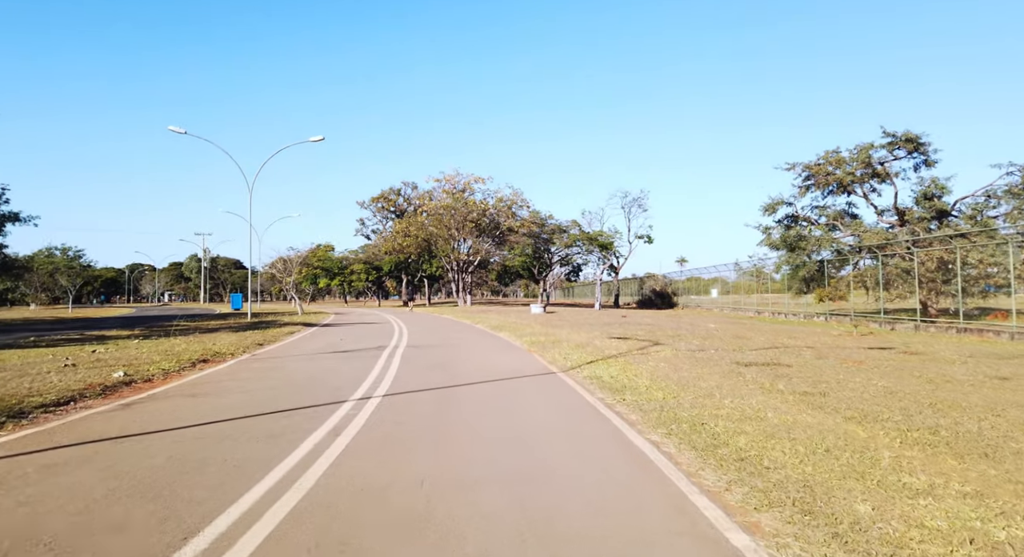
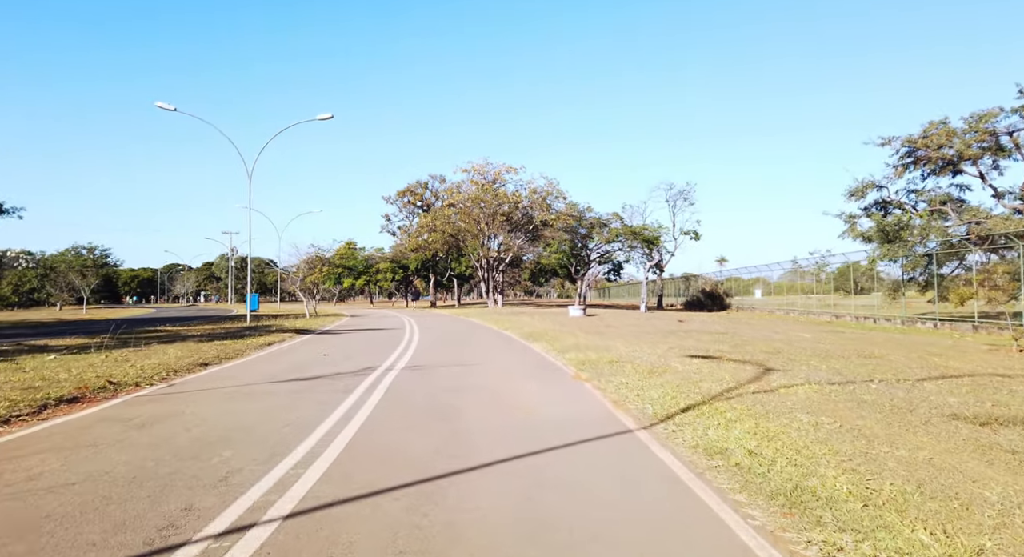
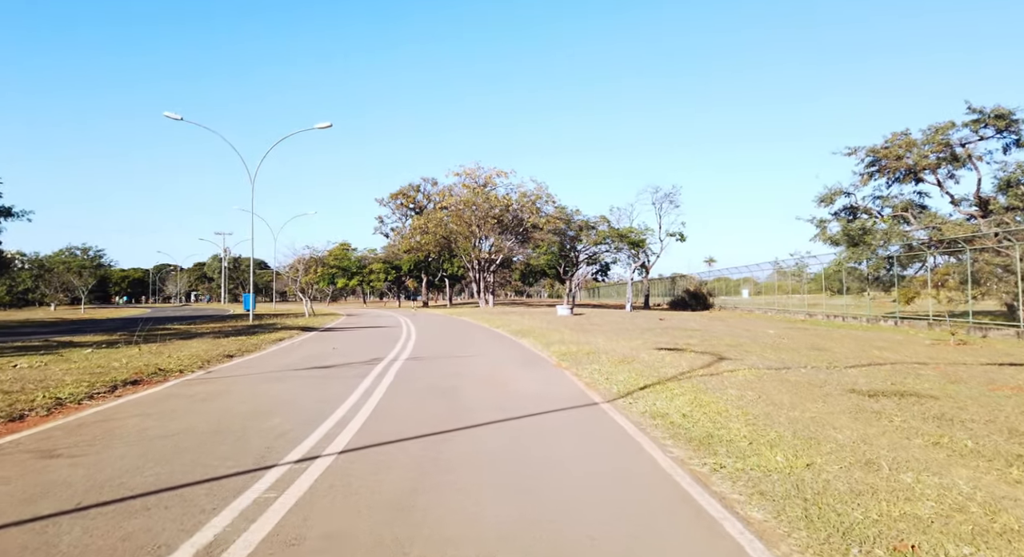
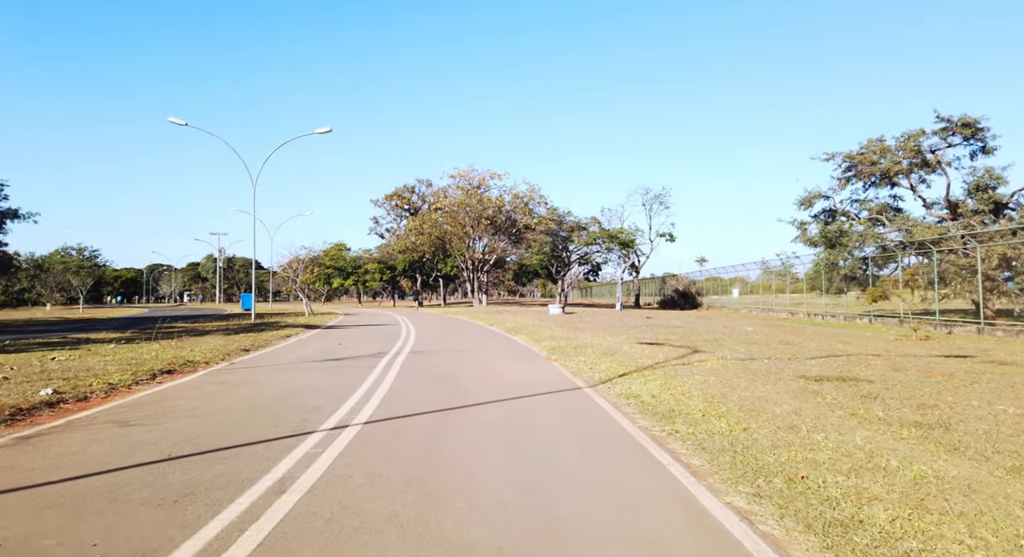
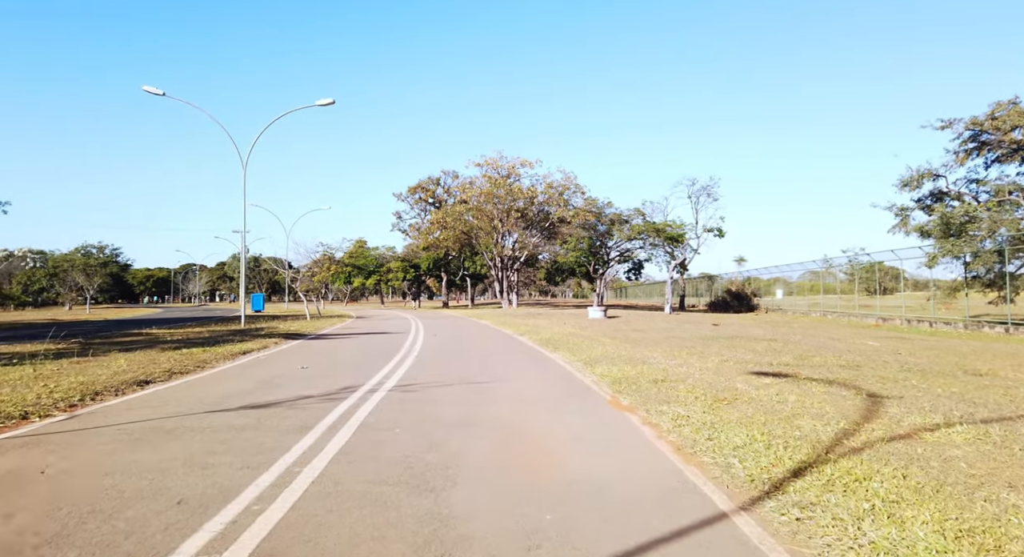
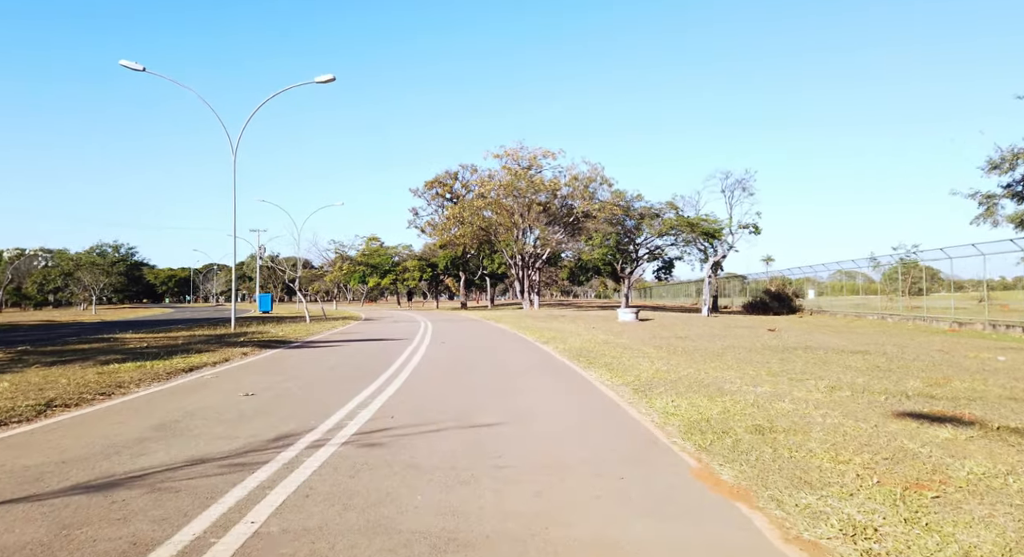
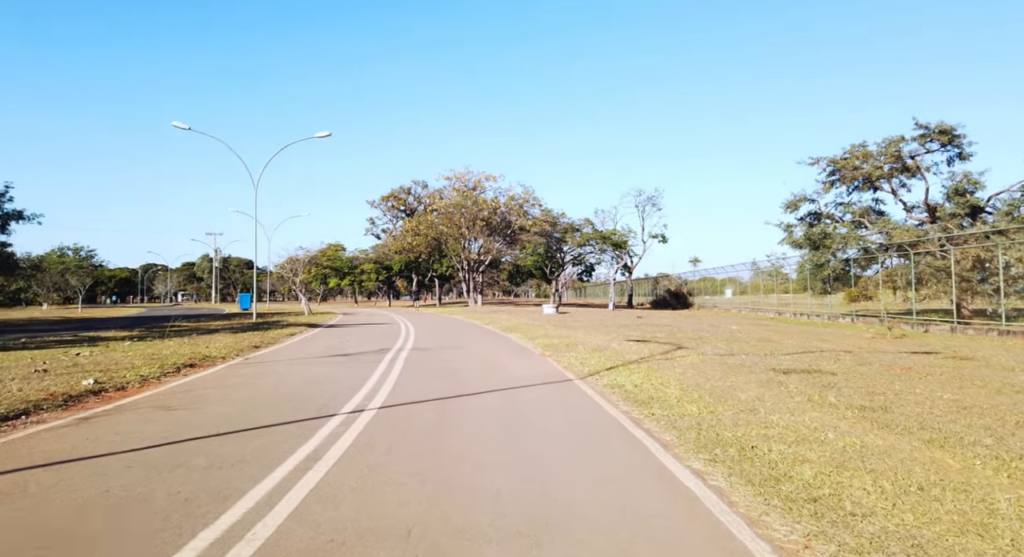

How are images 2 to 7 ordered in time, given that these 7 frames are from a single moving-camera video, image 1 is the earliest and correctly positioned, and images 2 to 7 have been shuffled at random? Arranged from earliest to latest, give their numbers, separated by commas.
7, 4, 3, 2, 5, 6
